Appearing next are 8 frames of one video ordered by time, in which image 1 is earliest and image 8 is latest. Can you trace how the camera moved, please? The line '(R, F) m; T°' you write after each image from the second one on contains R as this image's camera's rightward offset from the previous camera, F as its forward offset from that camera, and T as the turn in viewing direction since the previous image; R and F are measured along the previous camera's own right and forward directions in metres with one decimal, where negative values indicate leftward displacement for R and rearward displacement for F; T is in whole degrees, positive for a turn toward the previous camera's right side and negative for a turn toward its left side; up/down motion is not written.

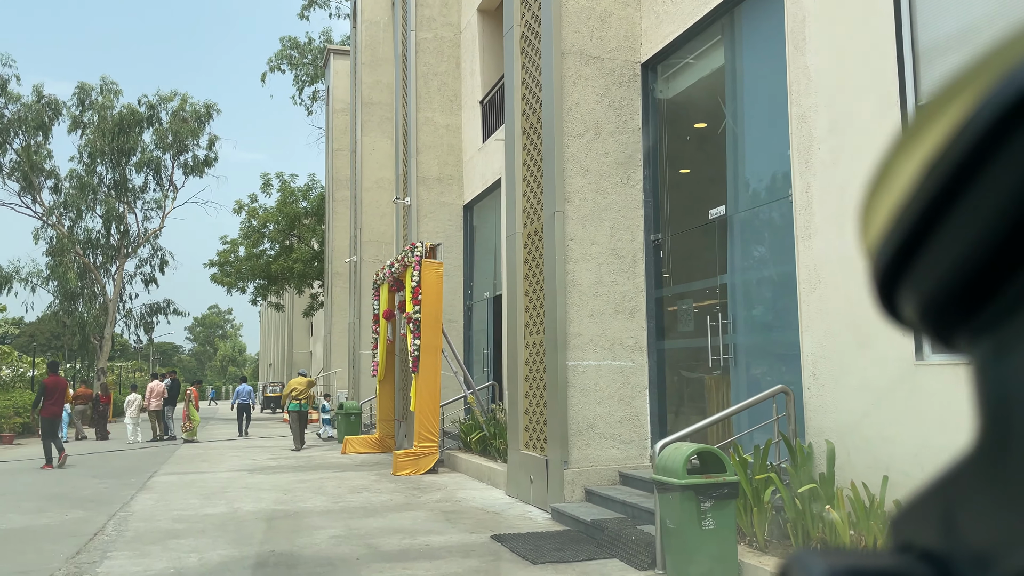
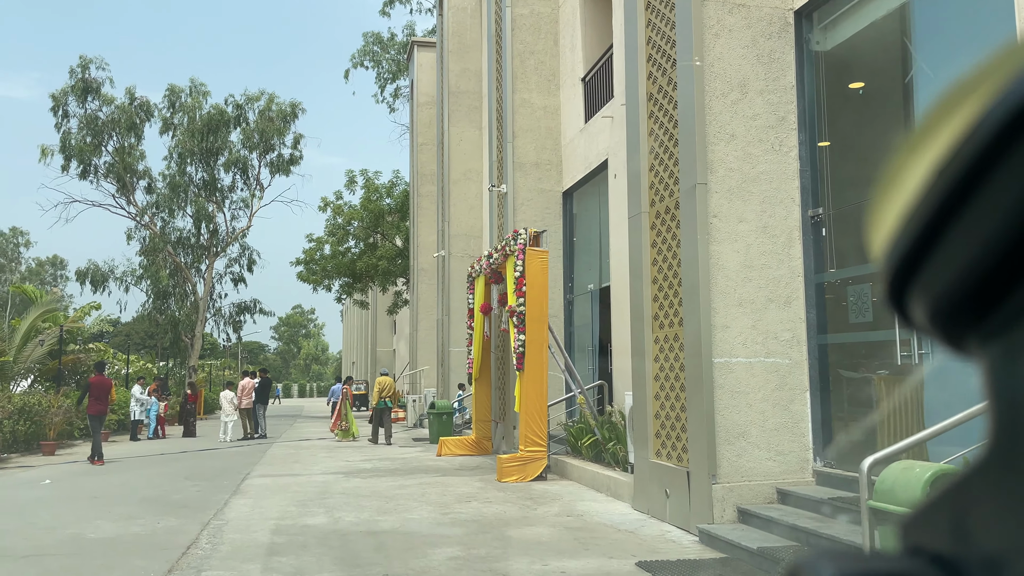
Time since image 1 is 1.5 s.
(-0.6, +1.2) m; -5°
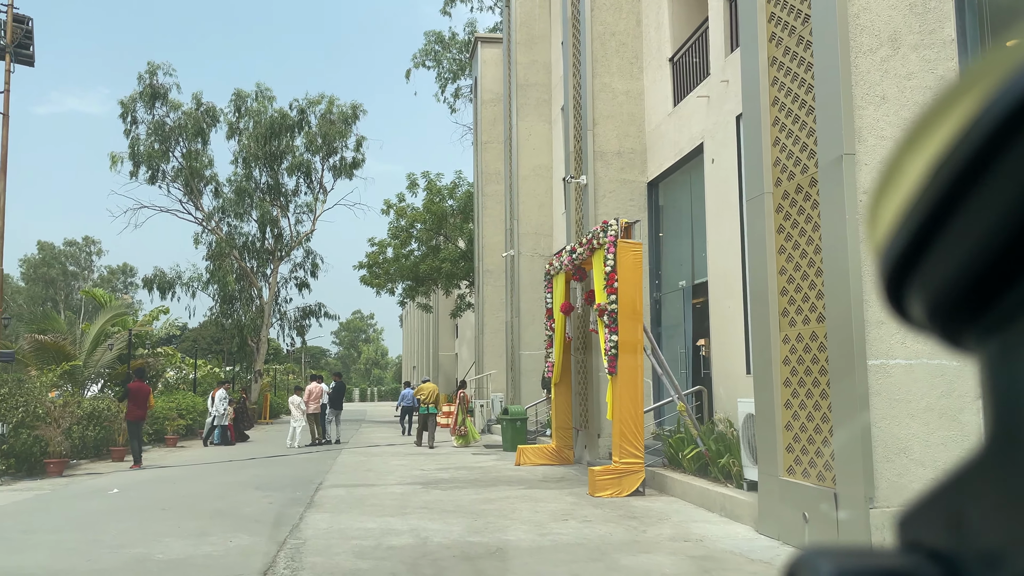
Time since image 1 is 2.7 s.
(-0.5, +1.0) m; -4°
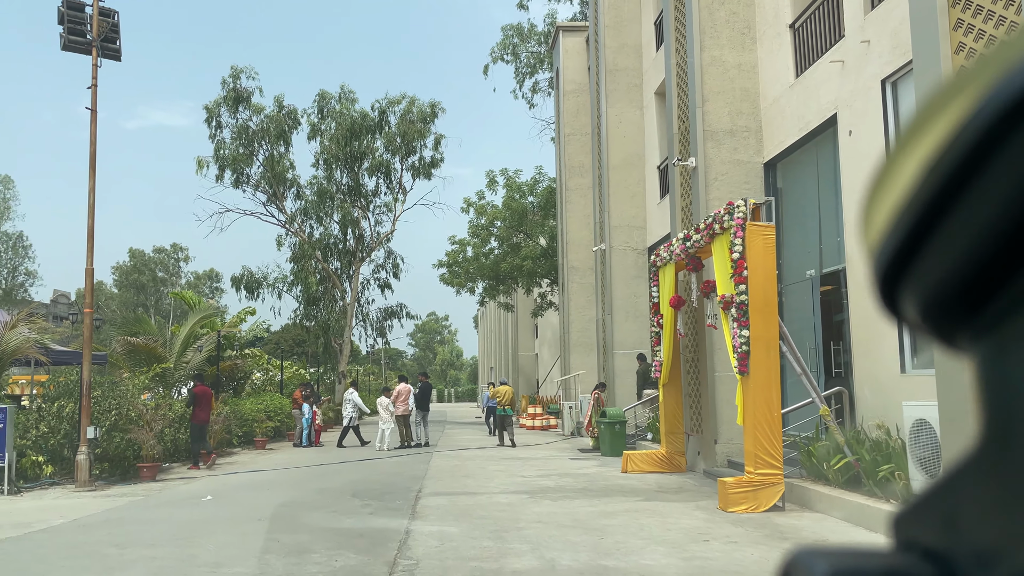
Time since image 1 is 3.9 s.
(-0.6, +1.0) m; -5°
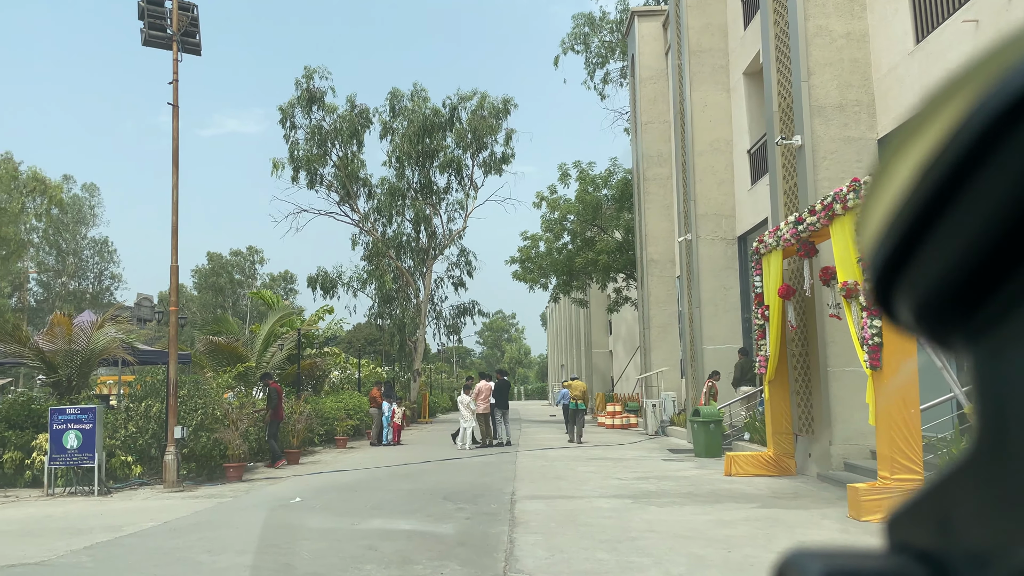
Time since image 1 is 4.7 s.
(-0.4, +0.7) m; -5°
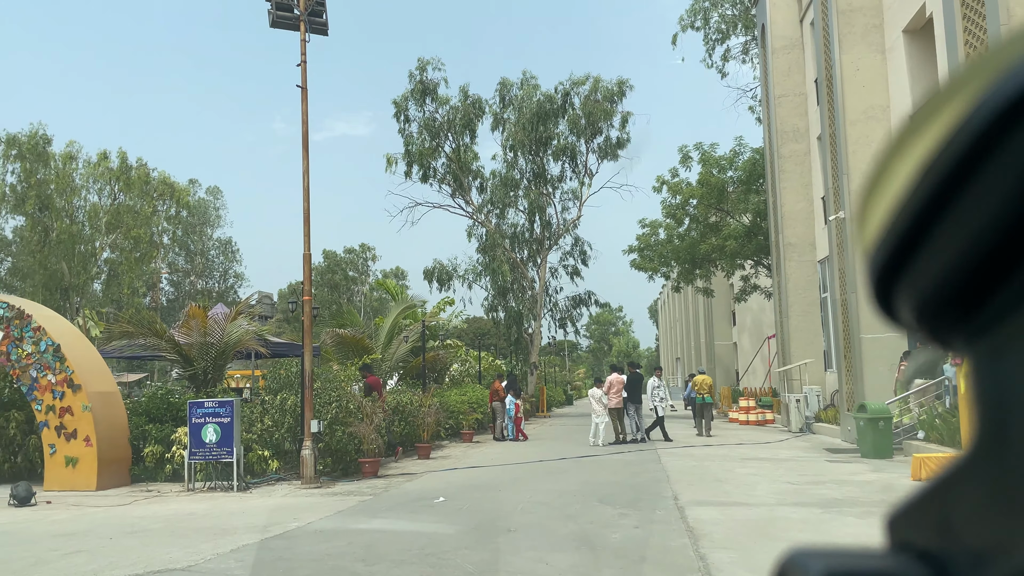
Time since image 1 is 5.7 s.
(-0.7, +1.0) m; -7°
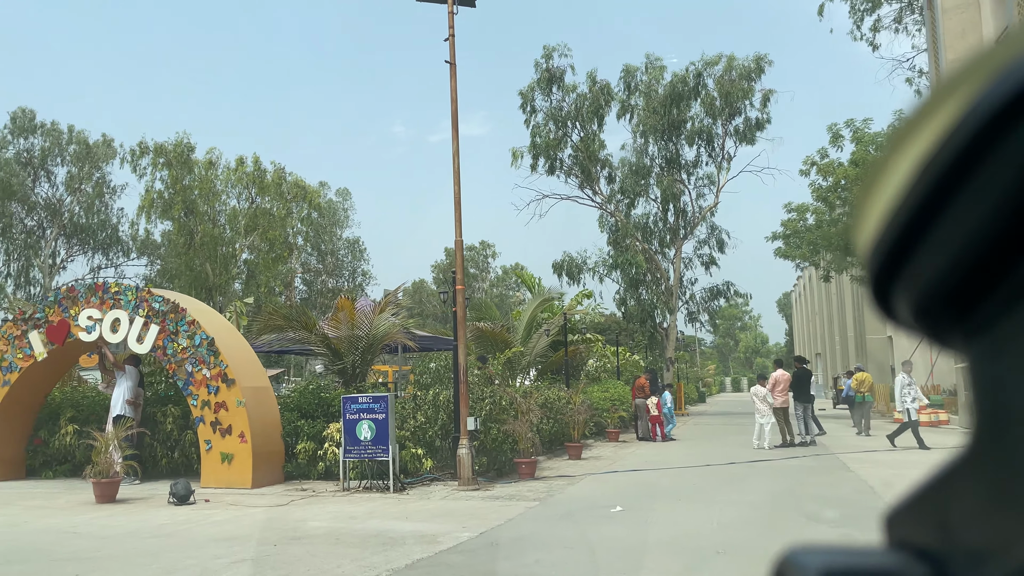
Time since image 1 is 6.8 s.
(-0.8, +1.1) m; -8°
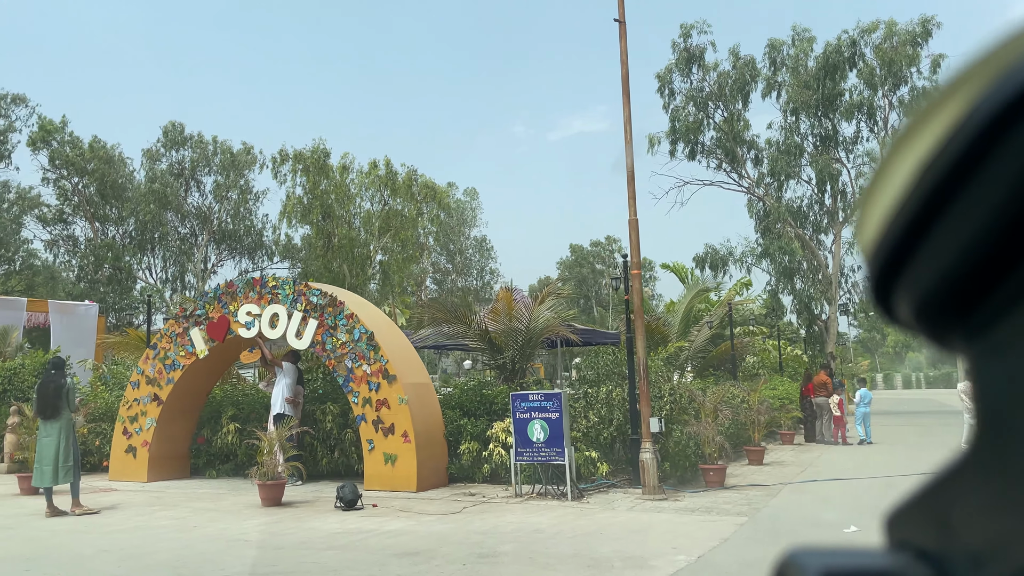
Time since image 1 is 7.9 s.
(-0.8, +1.2) m; -9°
